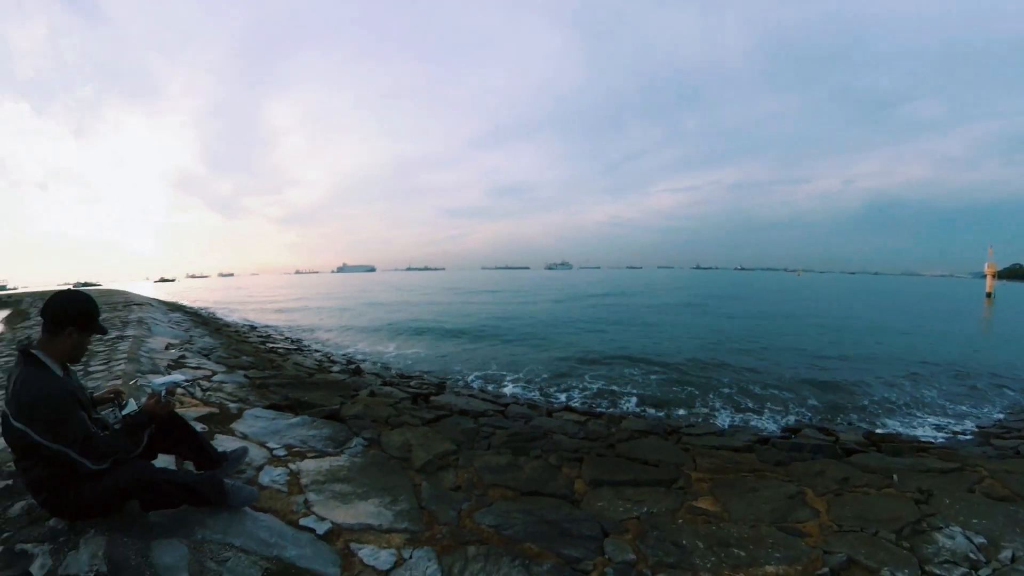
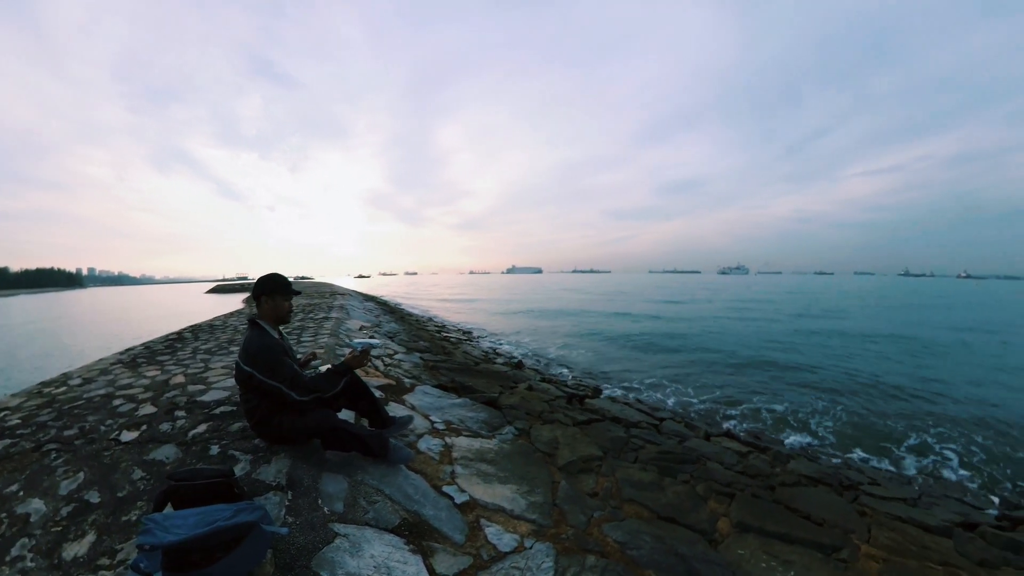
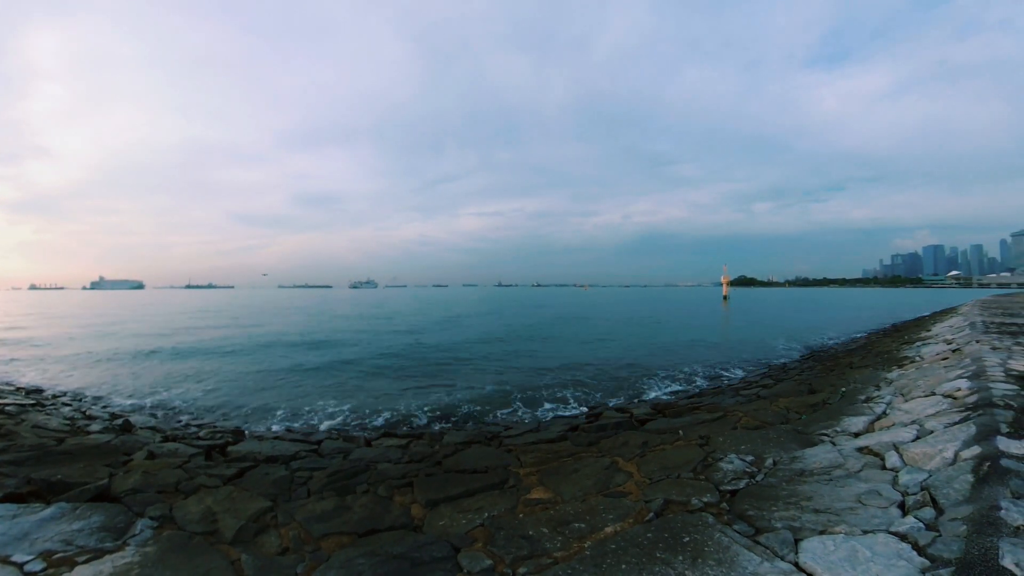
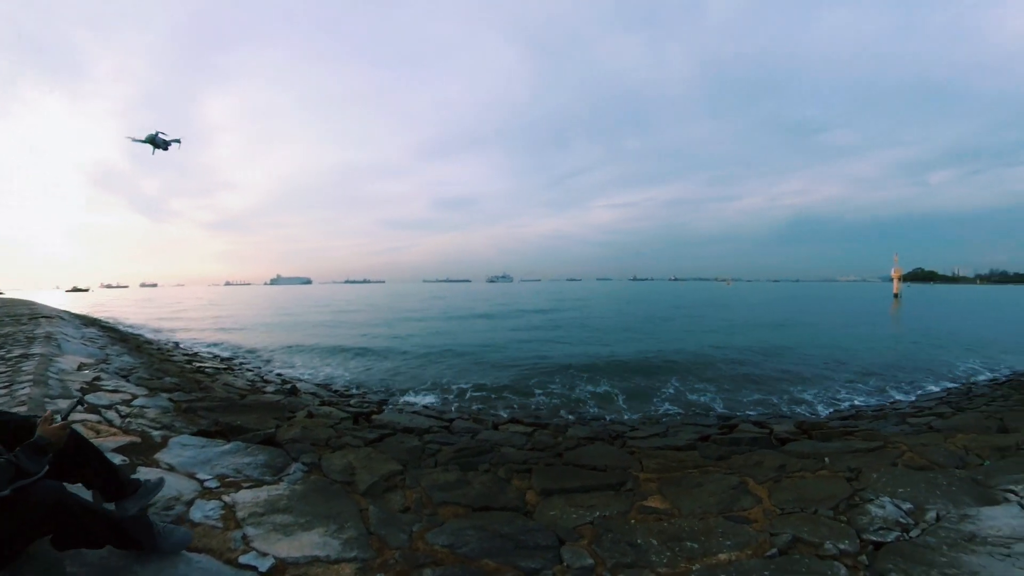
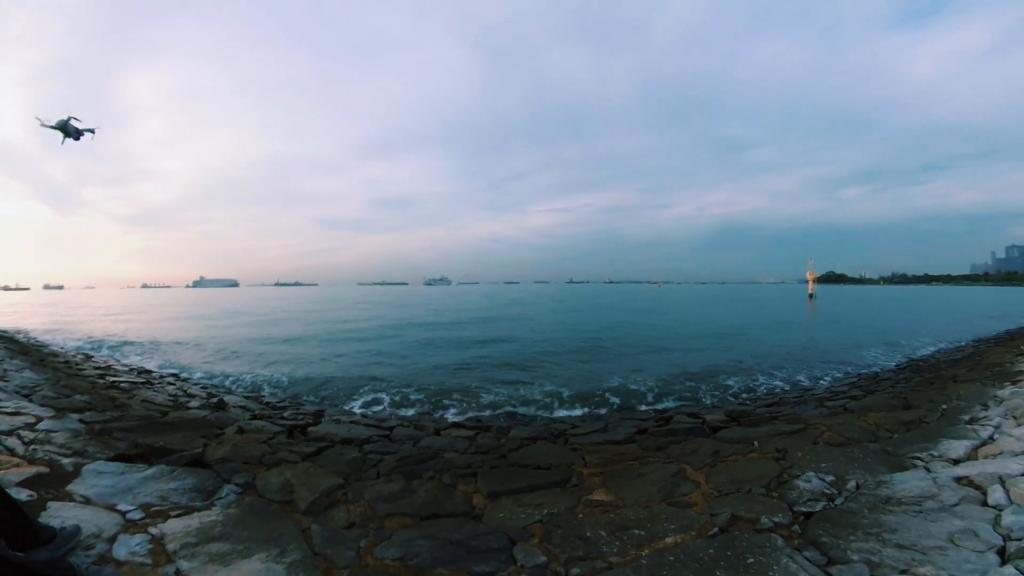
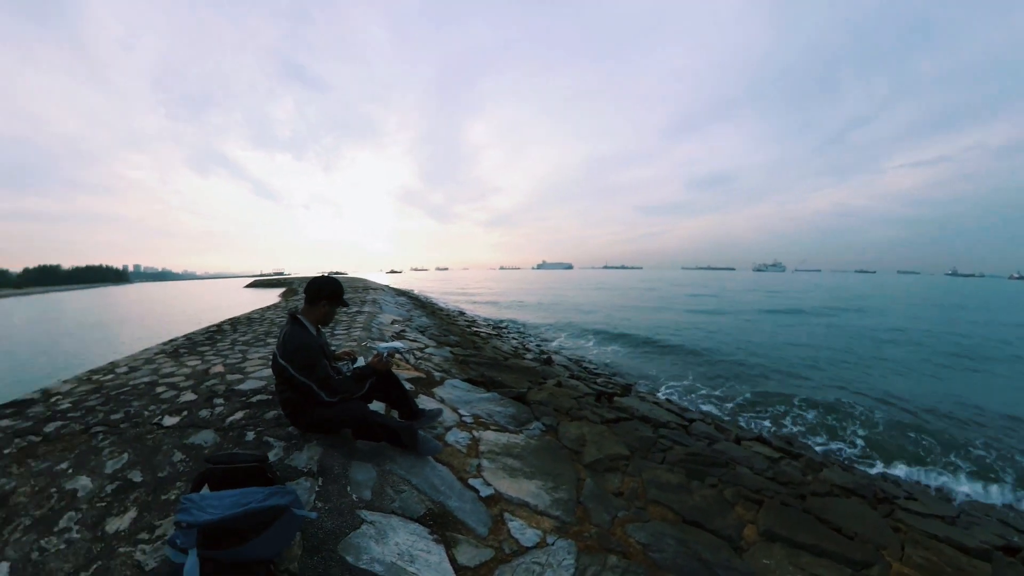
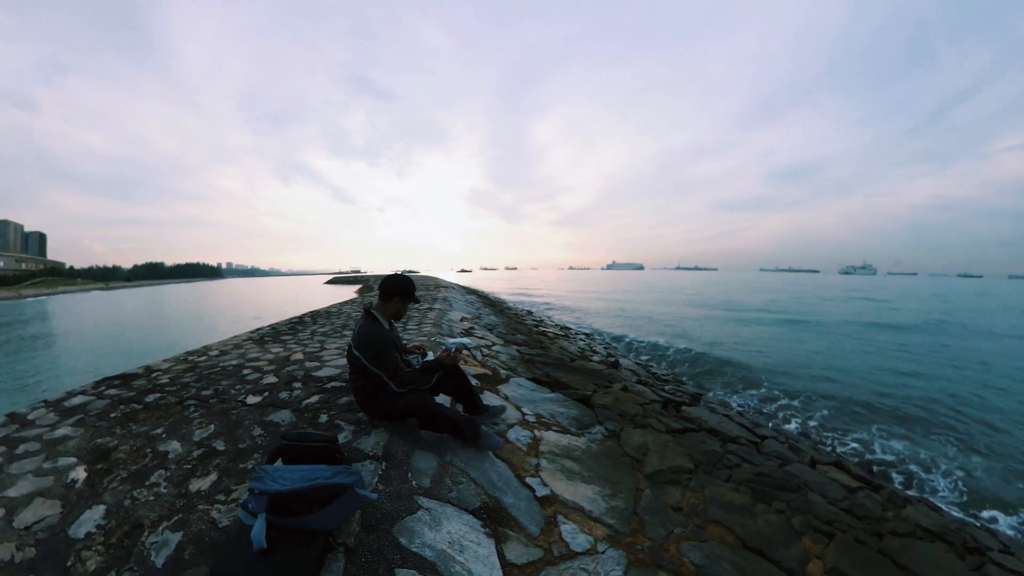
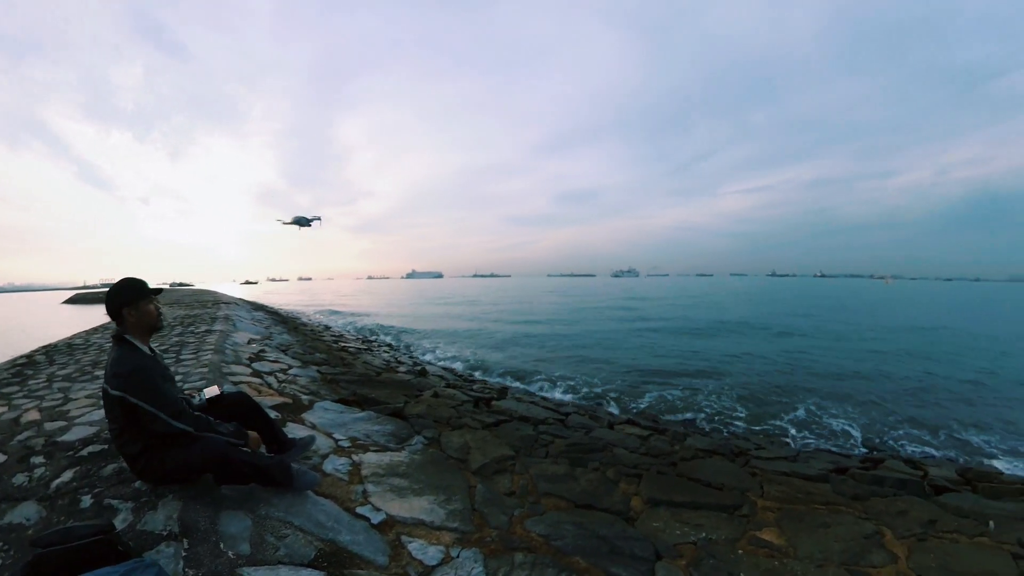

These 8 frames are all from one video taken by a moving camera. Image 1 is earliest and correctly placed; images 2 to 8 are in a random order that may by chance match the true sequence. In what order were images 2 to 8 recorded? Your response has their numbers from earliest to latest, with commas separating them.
6, 7, 2, 8, 4, 5, 3
